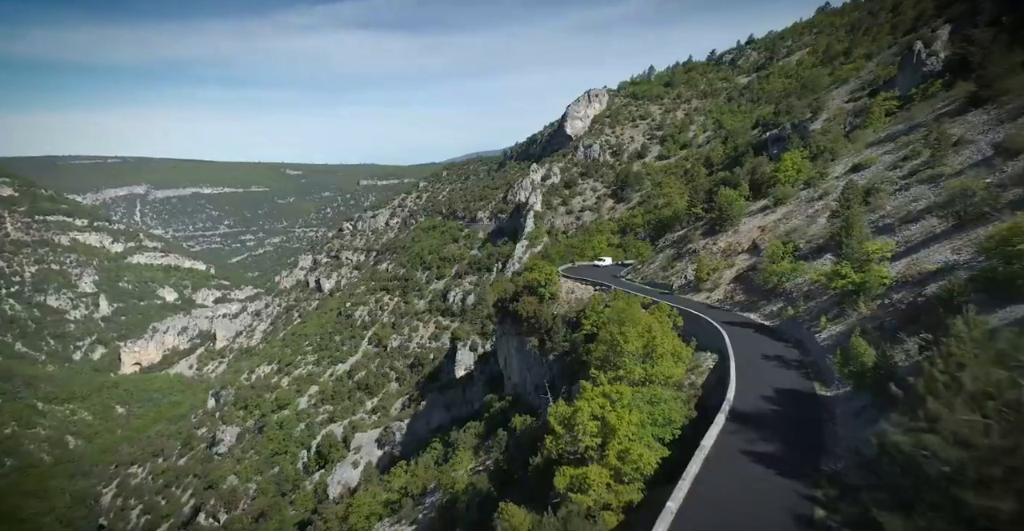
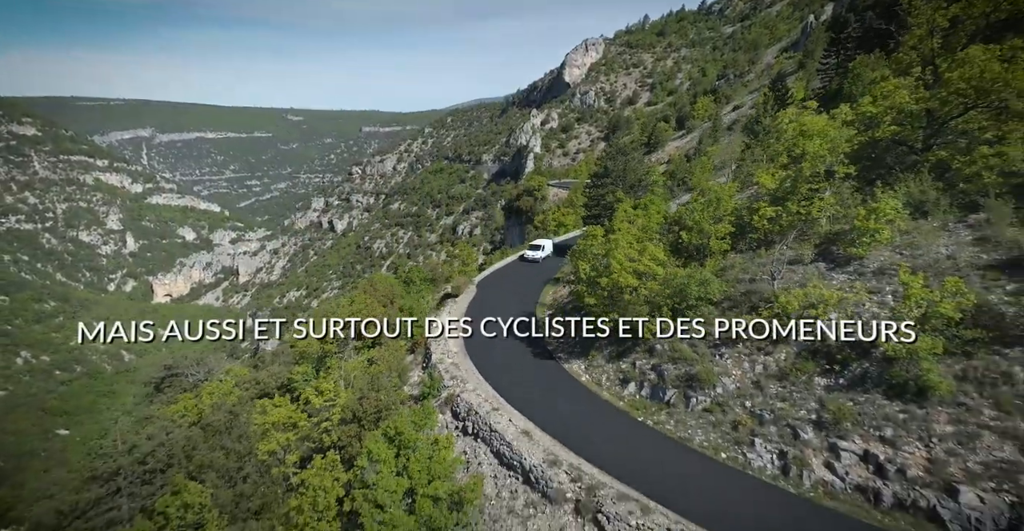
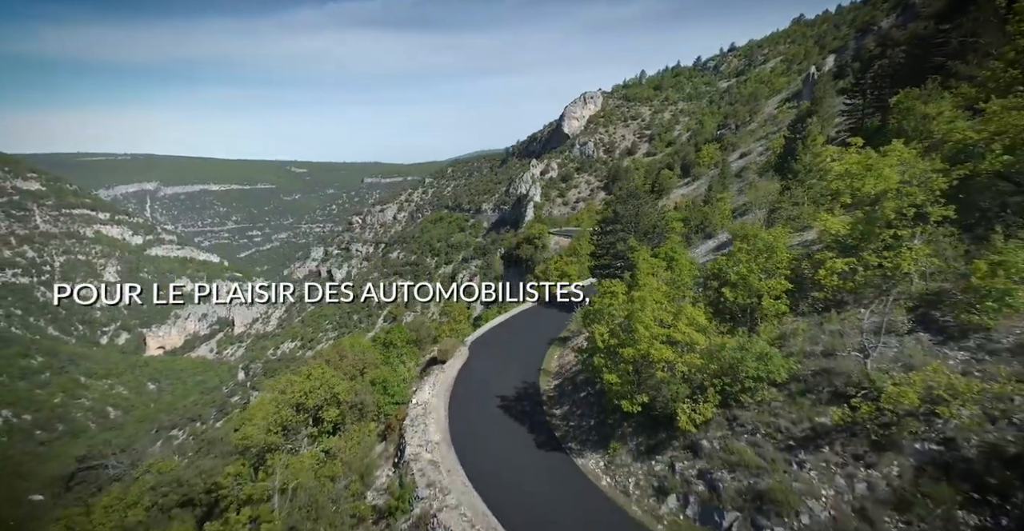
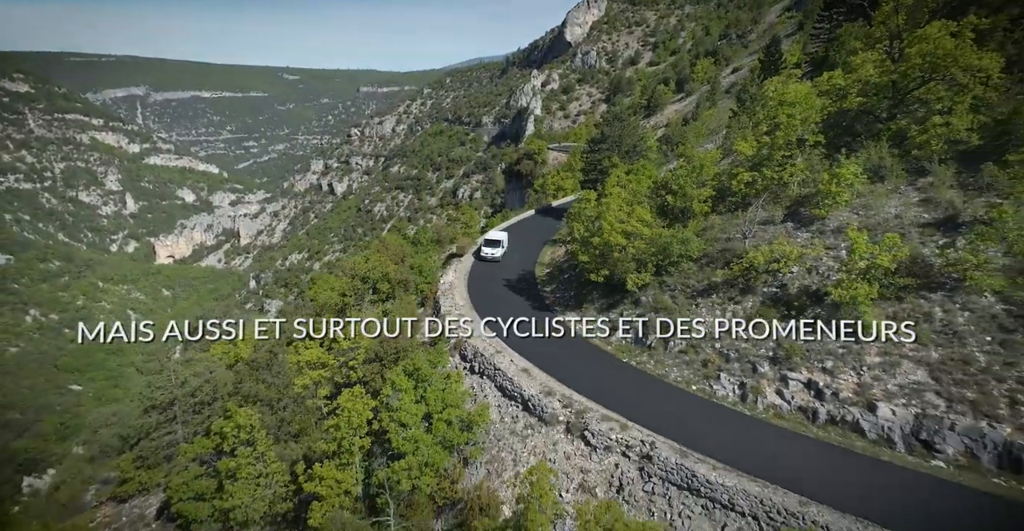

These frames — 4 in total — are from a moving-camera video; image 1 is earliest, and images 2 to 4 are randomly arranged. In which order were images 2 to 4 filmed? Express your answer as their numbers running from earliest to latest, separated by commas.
3, 2, 4
